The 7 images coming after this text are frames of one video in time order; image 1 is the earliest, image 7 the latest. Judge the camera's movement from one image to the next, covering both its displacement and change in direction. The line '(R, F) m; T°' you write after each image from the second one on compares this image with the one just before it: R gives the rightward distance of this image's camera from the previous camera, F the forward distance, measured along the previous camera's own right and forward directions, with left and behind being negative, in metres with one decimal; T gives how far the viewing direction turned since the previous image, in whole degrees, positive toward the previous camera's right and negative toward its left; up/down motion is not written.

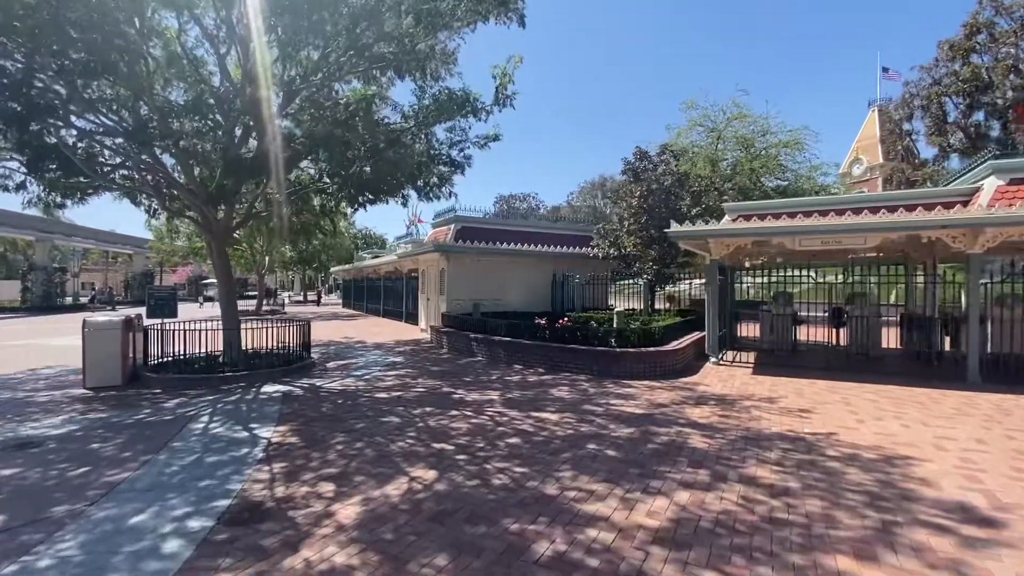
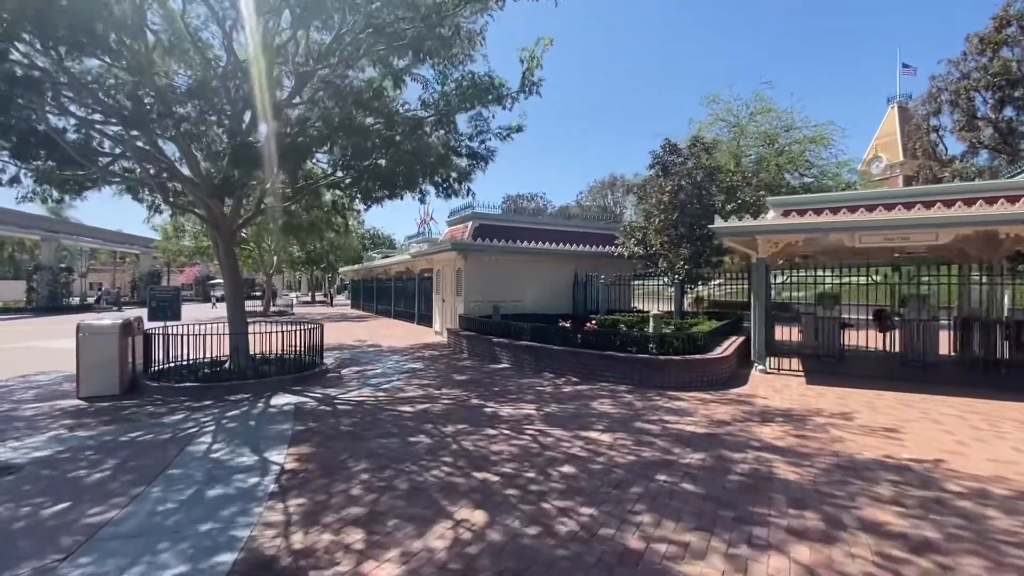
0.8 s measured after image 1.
(-0.5, +0.9) m; -1°
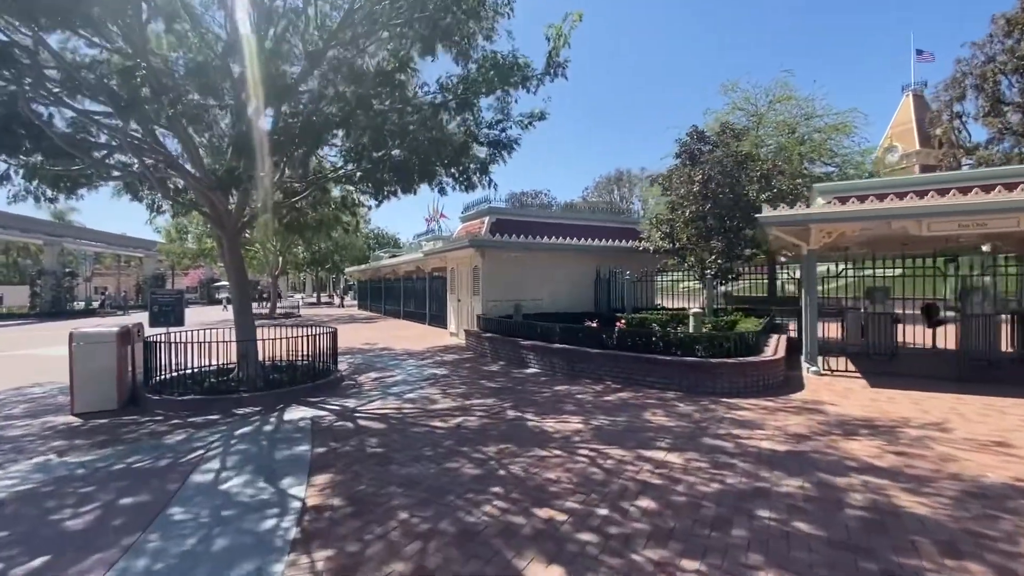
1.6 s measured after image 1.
(-0.5, +0.8) m; 0°
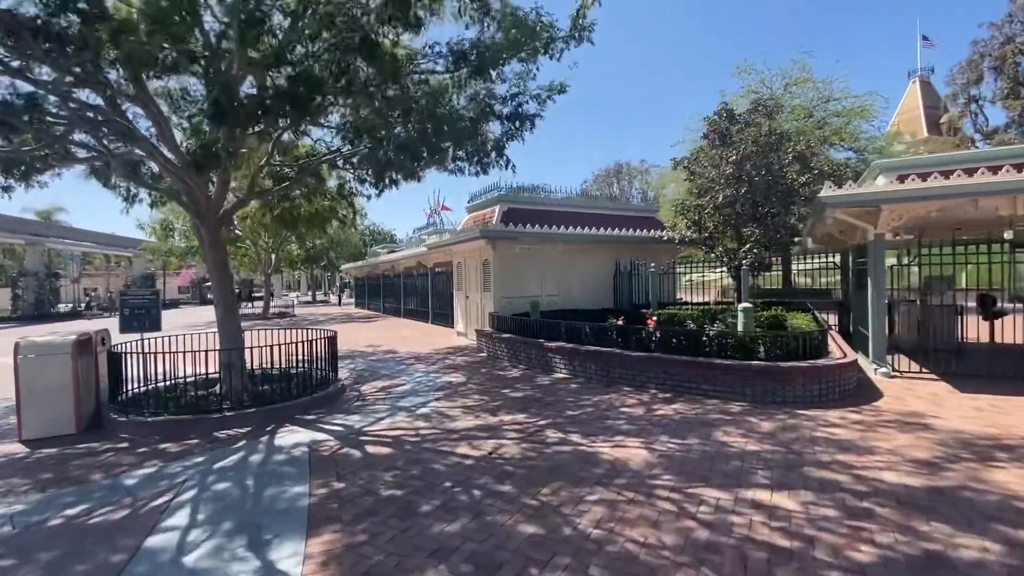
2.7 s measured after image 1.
(-0.5, +1.2) m; +1°
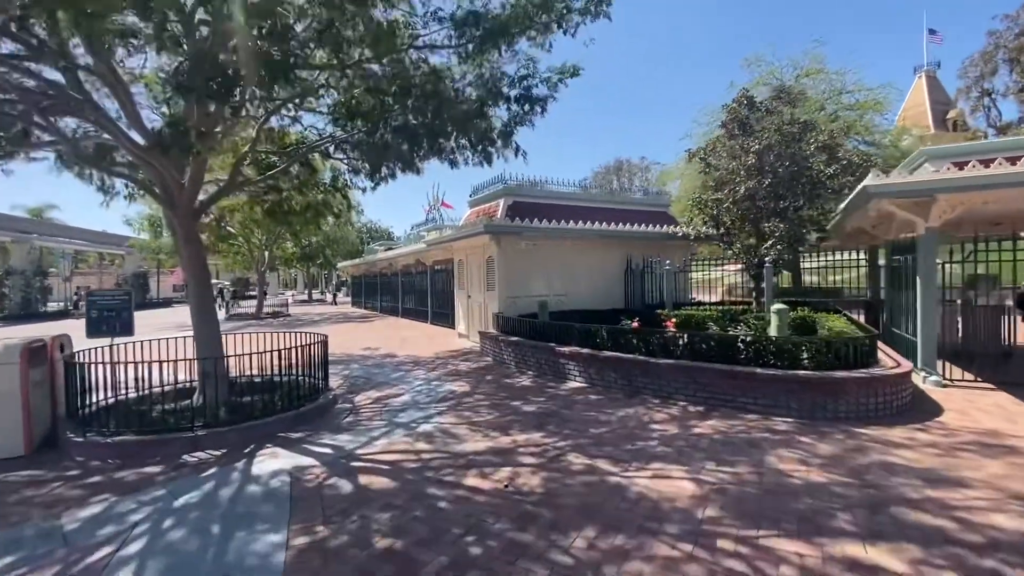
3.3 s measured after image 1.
(-0.2, +0.8) m; 0°
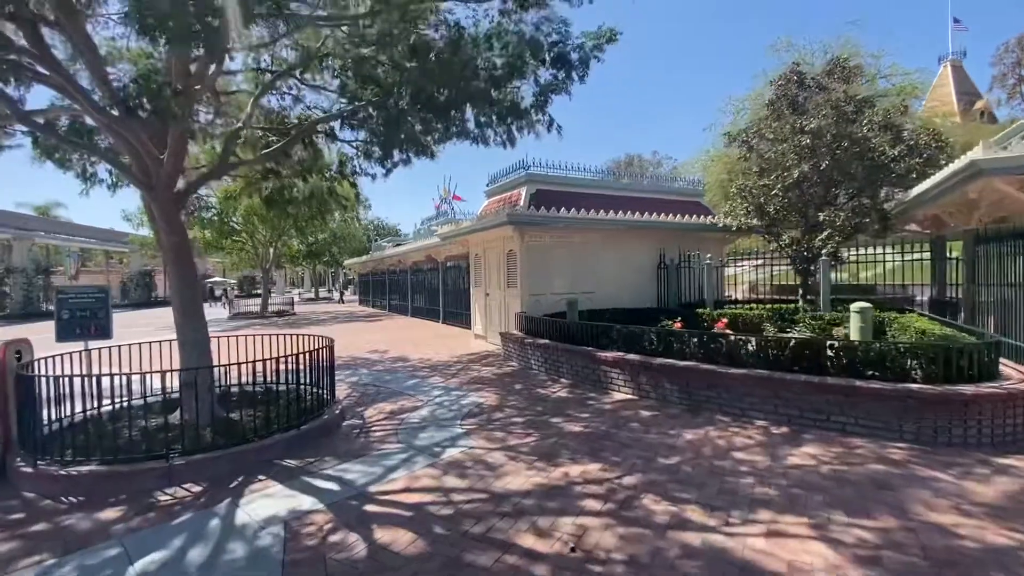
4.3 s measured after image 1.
(-0.4, +1.1) m; -1°
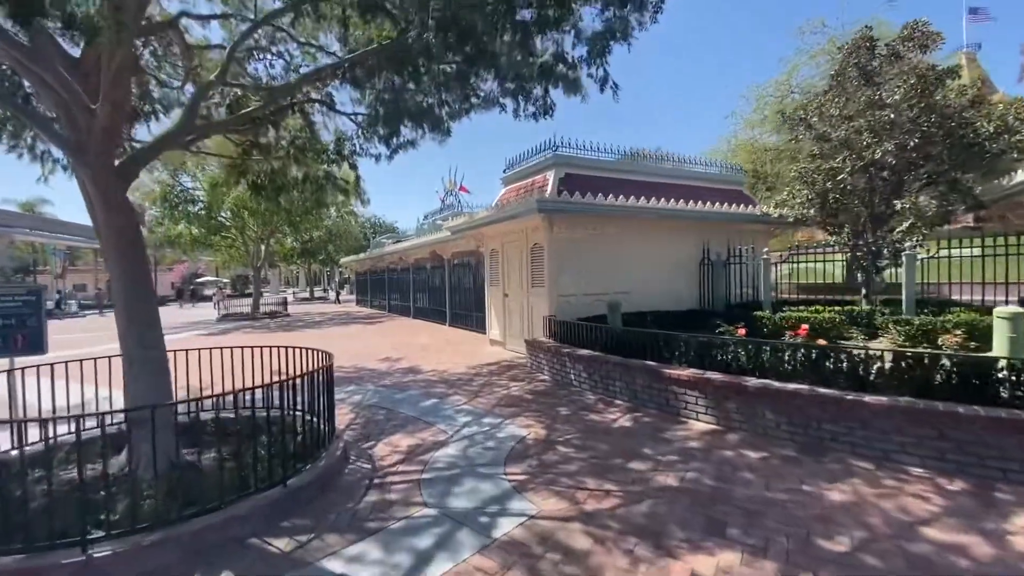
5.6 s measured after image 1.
(-0.6, +1.6) m; 0°
